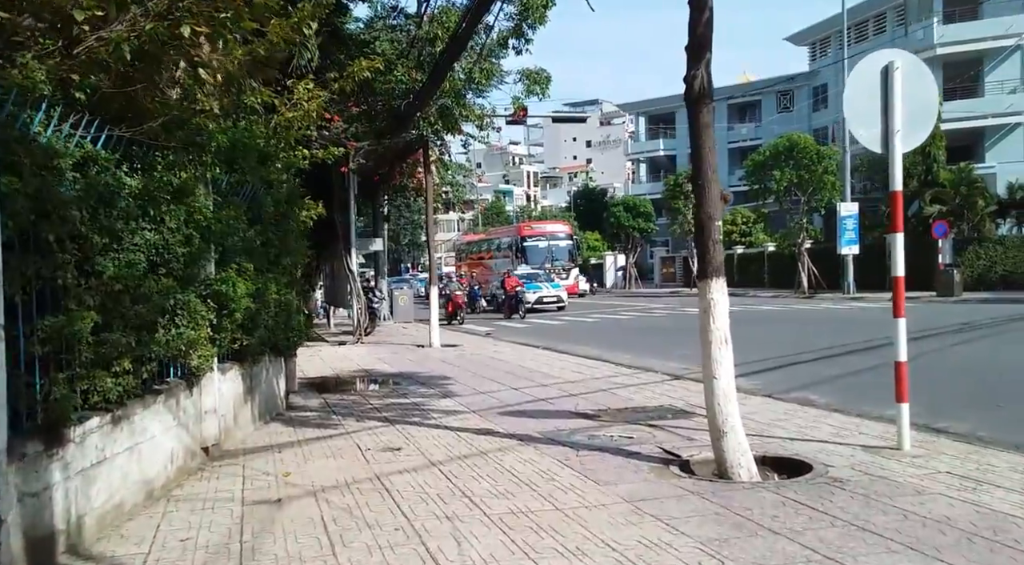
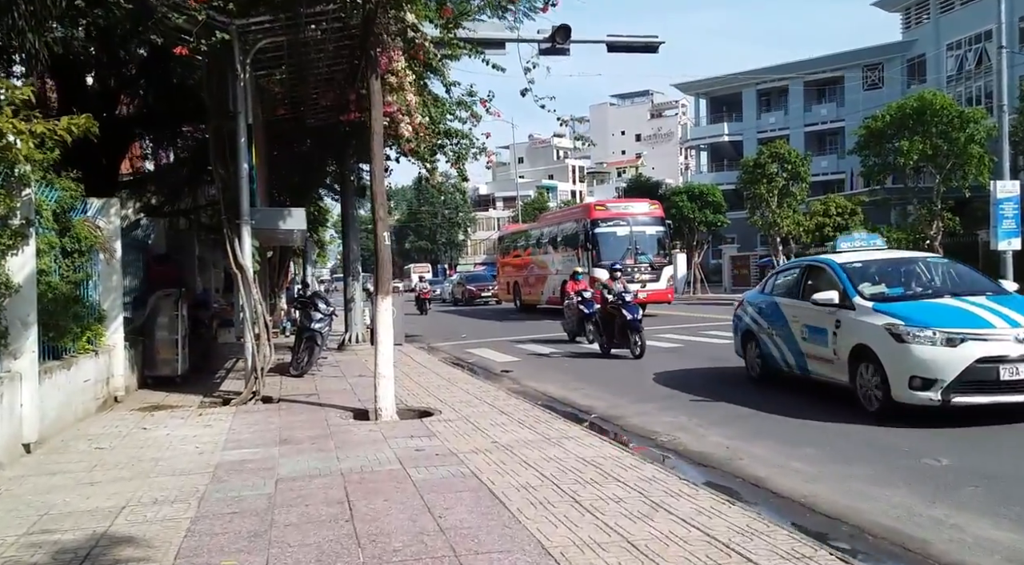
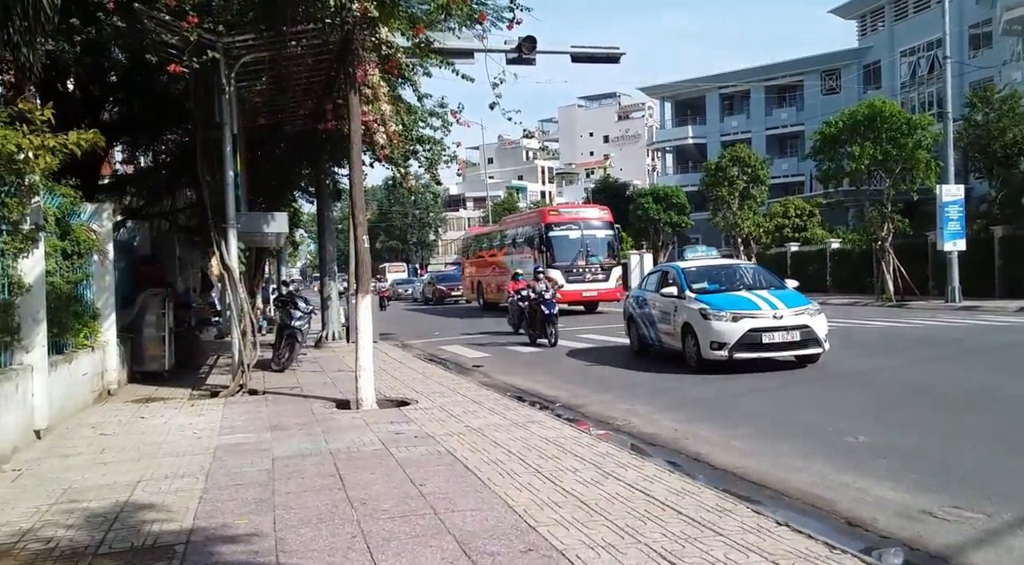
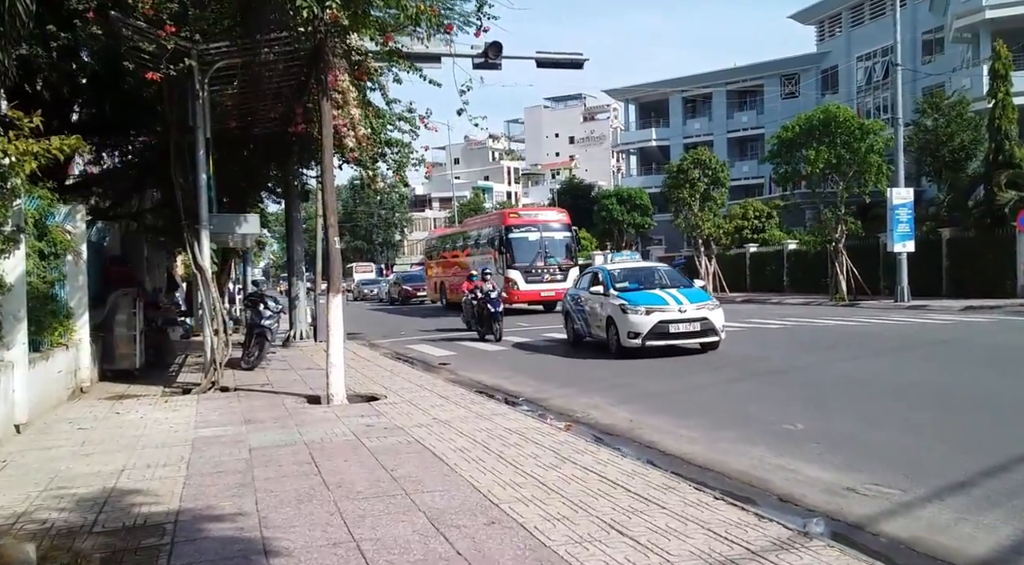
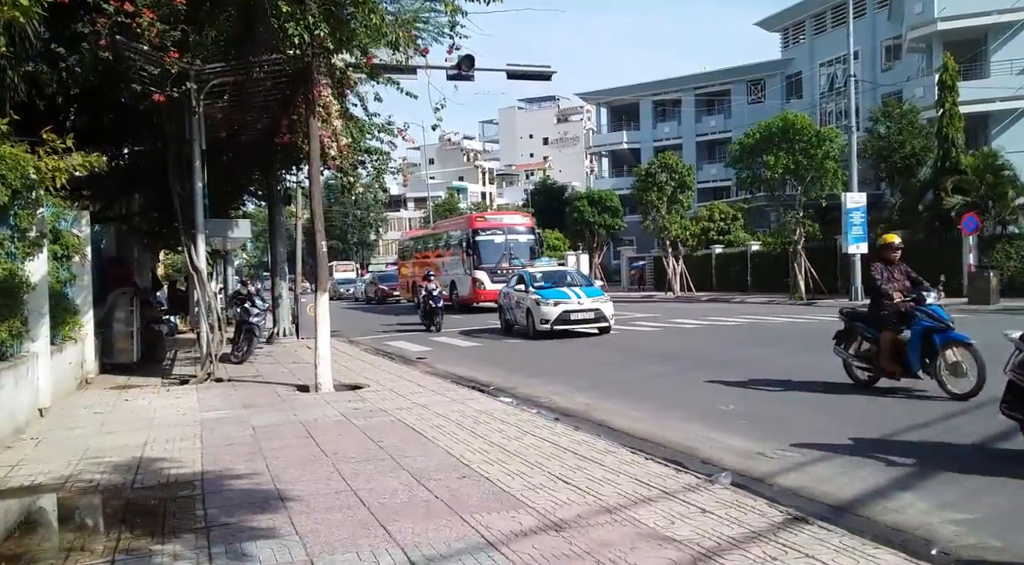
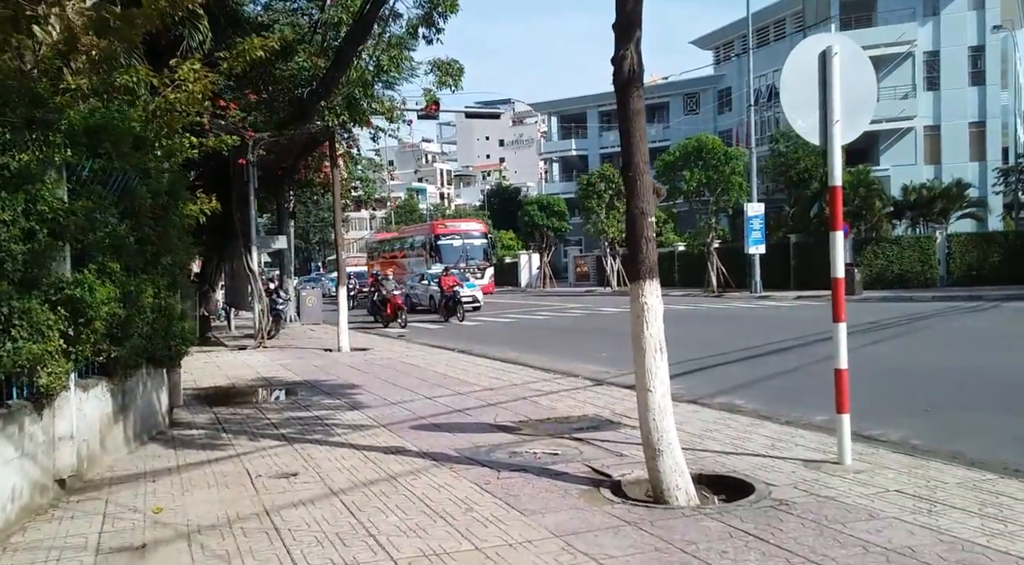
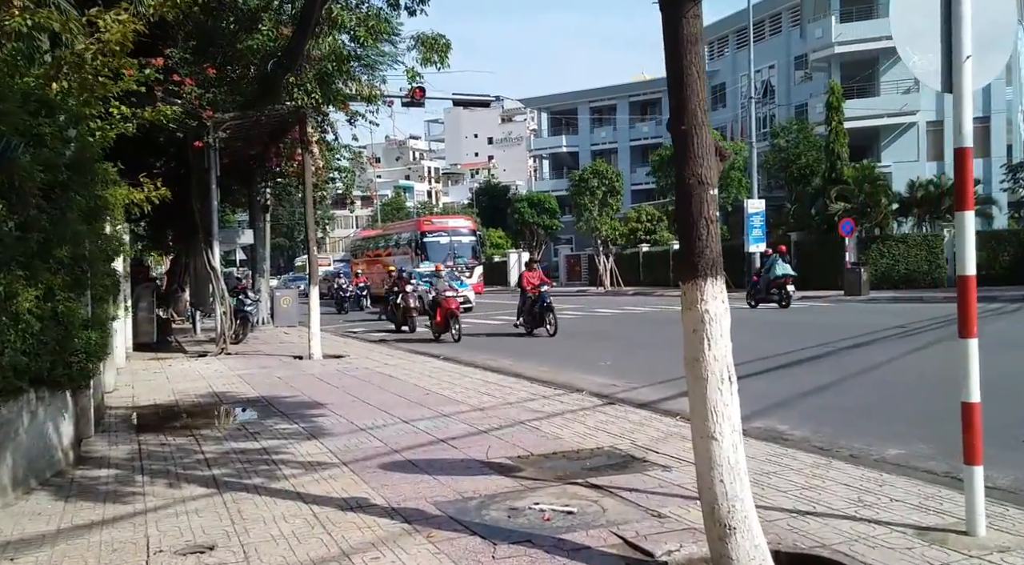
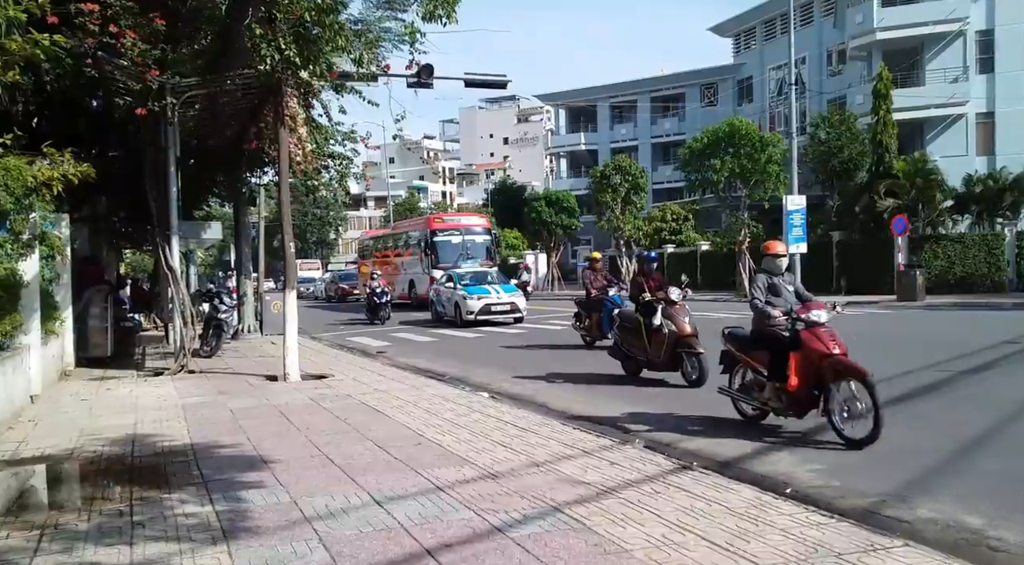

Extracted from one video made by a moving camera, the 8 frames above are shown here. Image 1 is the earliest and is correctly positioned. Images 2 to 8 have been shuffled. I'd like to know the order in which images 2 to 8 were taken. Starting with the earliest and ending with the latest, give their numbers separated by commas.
6, 7, 8, 5, 4, 3, 2
